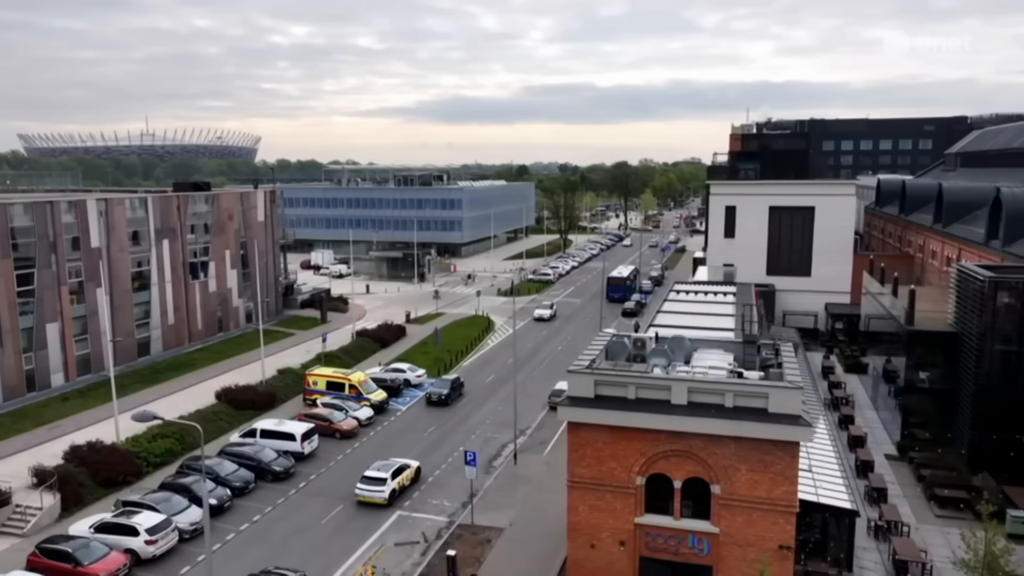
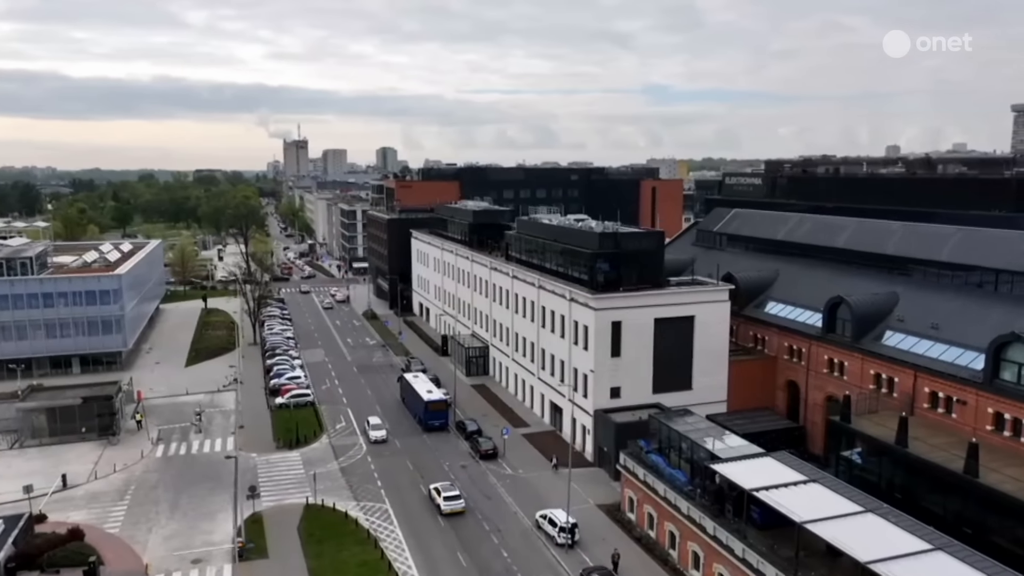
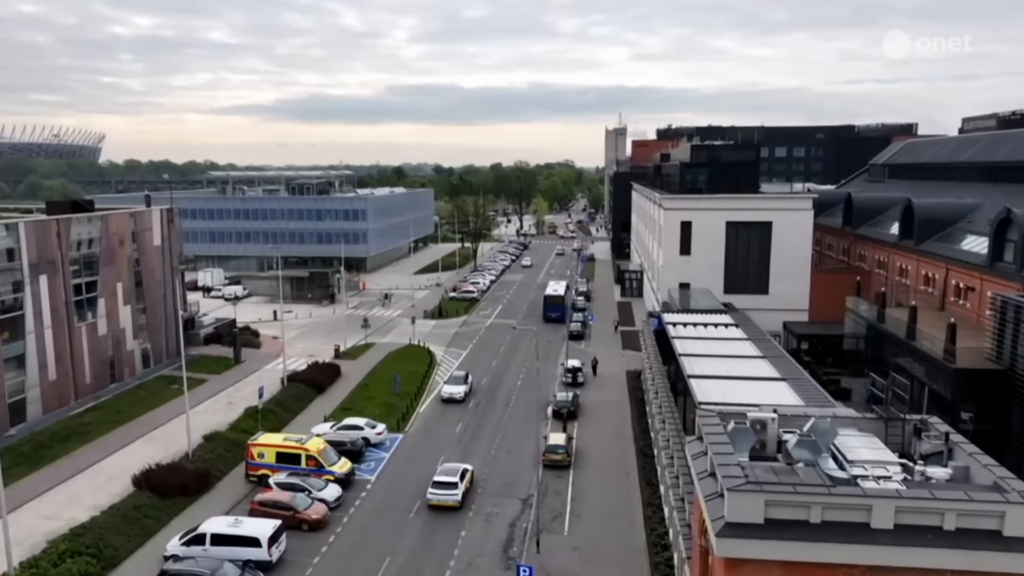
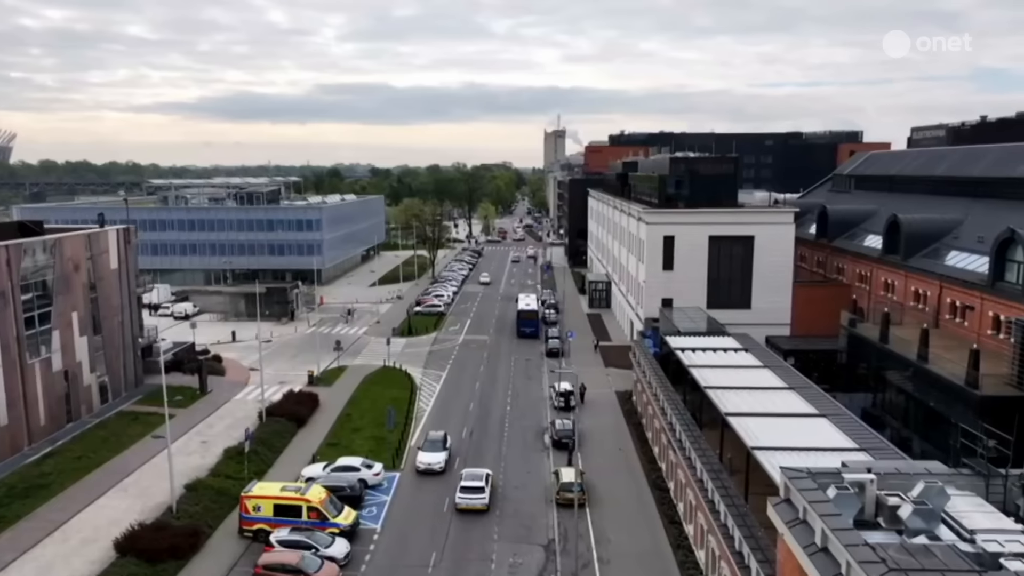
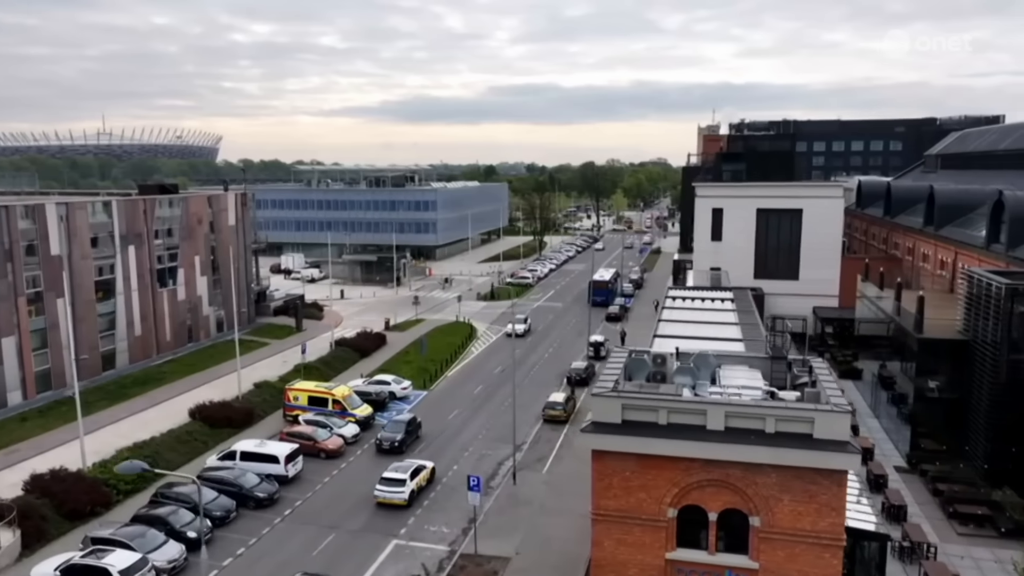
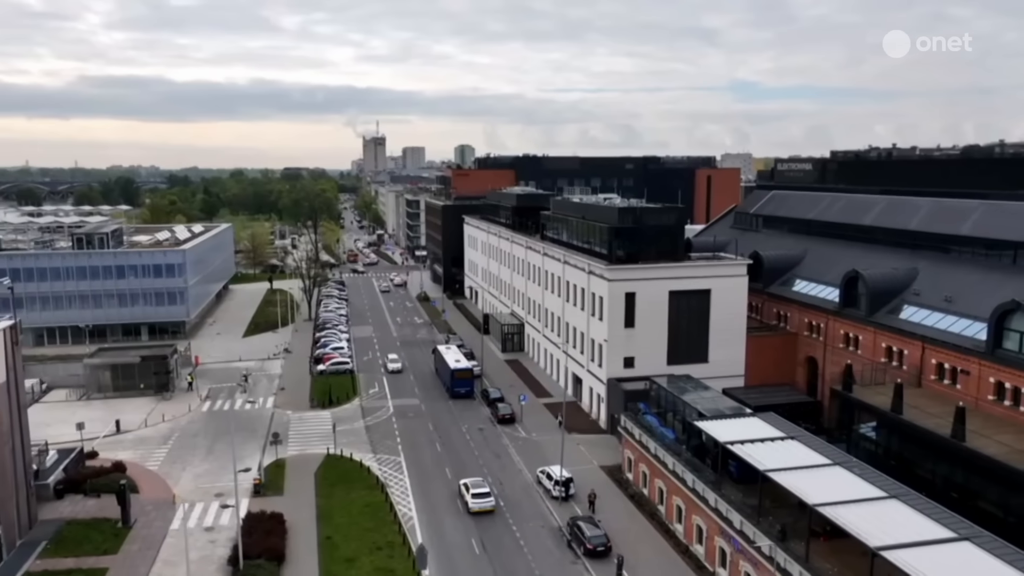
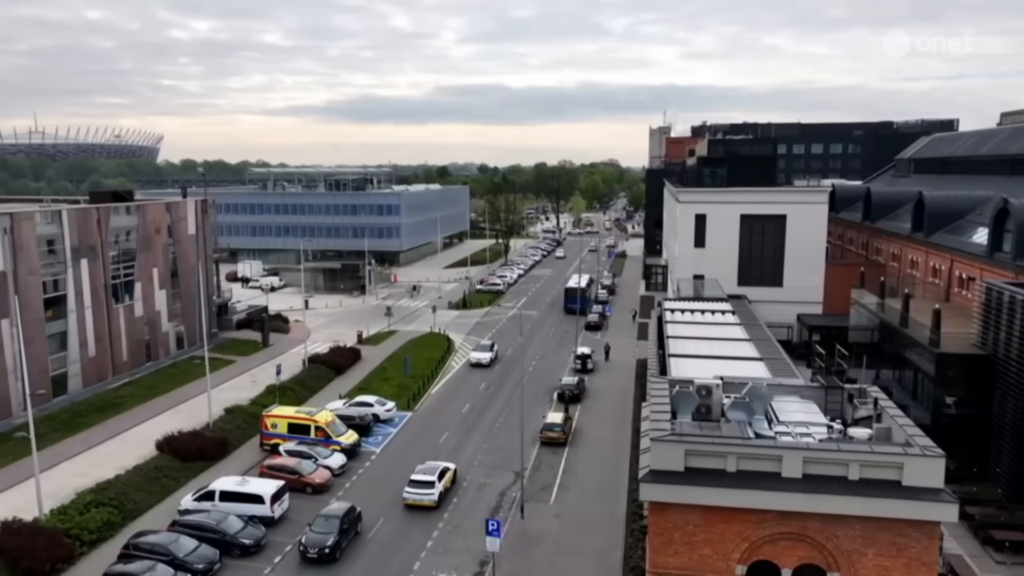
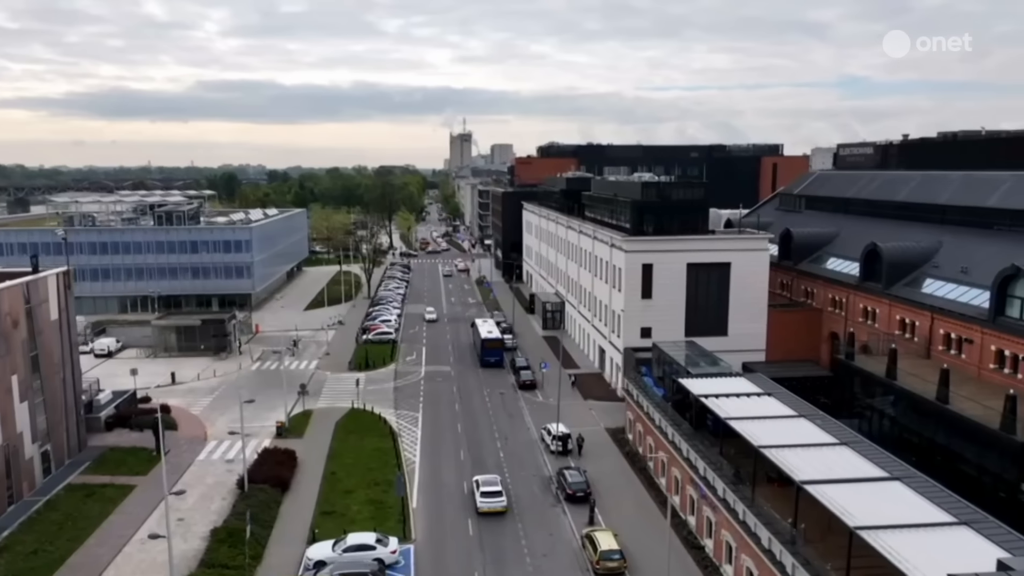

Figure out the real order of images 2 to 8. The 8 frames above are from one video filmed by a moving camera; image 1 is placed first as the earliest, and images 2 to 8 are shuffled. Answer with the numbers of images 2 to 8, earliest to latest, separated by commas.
5, 7, 3, 4, 8, 6, 2
